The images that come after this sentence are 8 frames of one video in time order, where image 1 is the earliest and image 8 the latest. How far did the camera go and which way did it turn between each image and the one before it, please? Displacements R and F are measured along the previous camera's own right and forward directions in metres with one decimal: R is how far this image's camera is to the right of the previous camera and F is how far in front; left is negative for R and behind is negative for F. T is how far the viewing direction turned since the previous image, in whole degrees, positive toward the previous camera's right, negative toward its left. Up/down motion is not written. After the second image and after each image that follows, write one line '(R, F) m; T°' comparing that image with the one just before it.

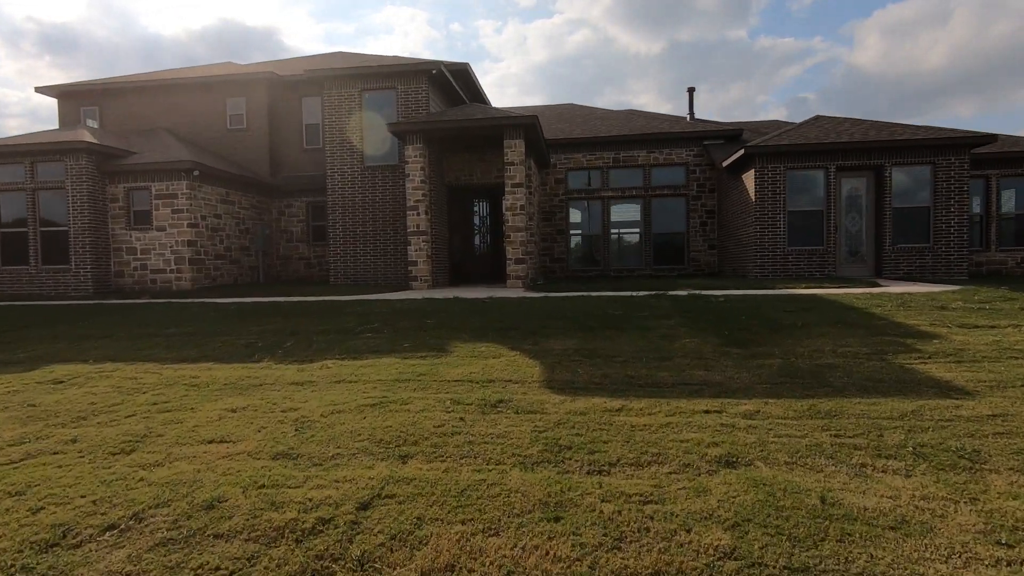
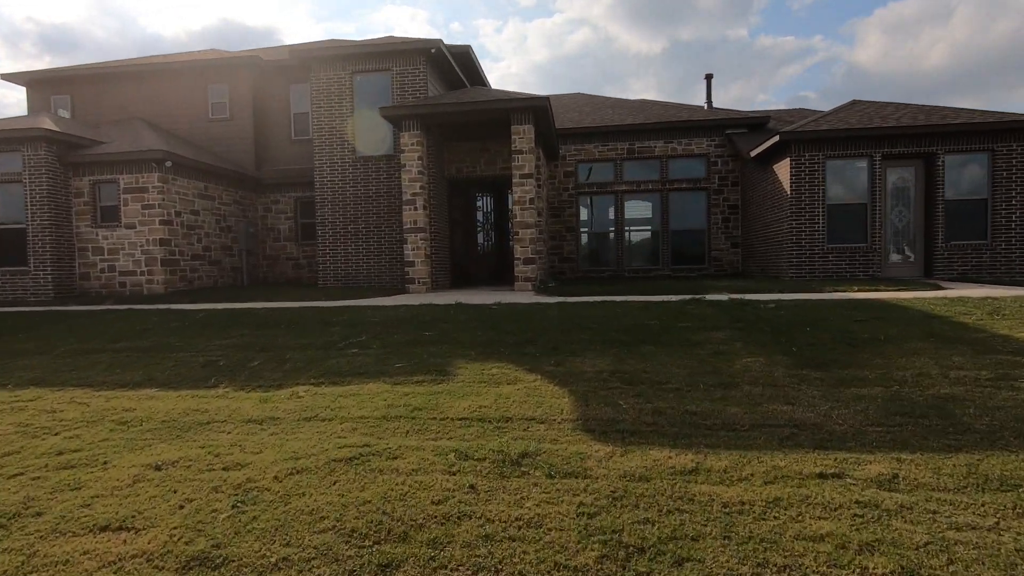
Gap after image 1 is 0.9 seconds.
(-0.2, +1.3) m; 0°
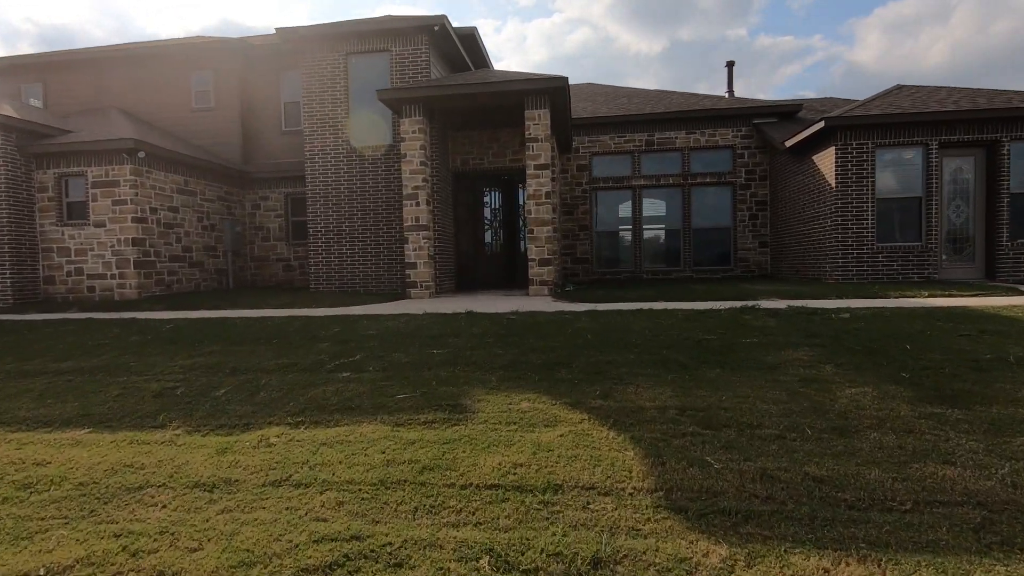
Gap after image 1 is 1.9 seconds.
(-0.3, +1.2) m; 0°
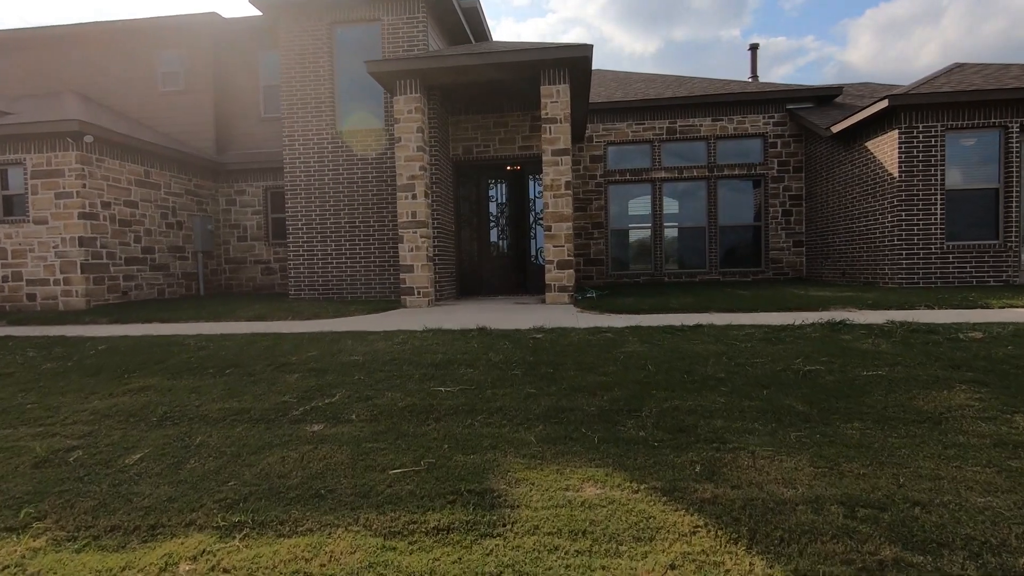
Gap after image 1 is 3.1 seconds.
(-0.3, +1.5) m; +1°
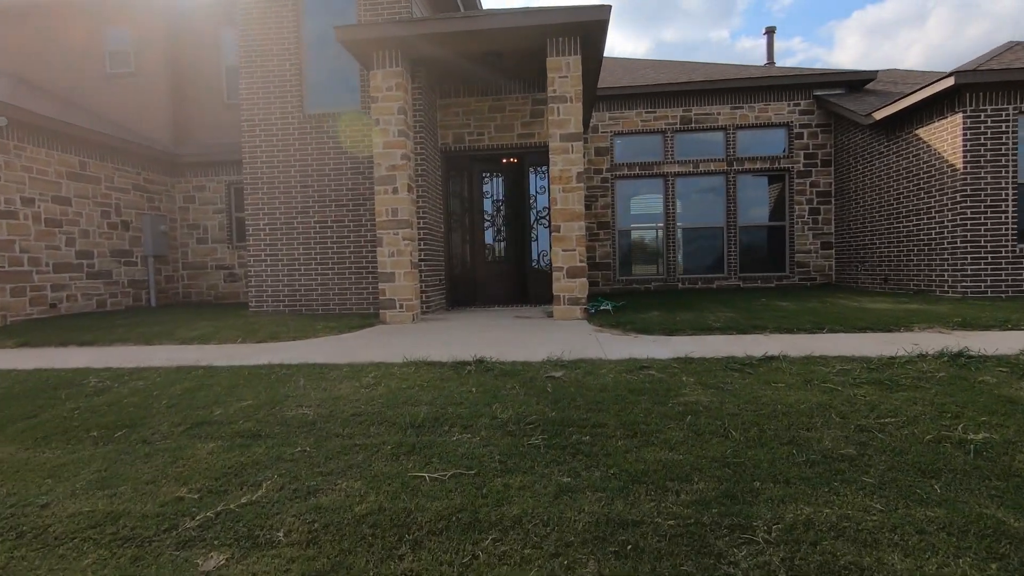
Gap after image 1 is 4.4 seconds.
(-0.1, +1.4) m; +1°
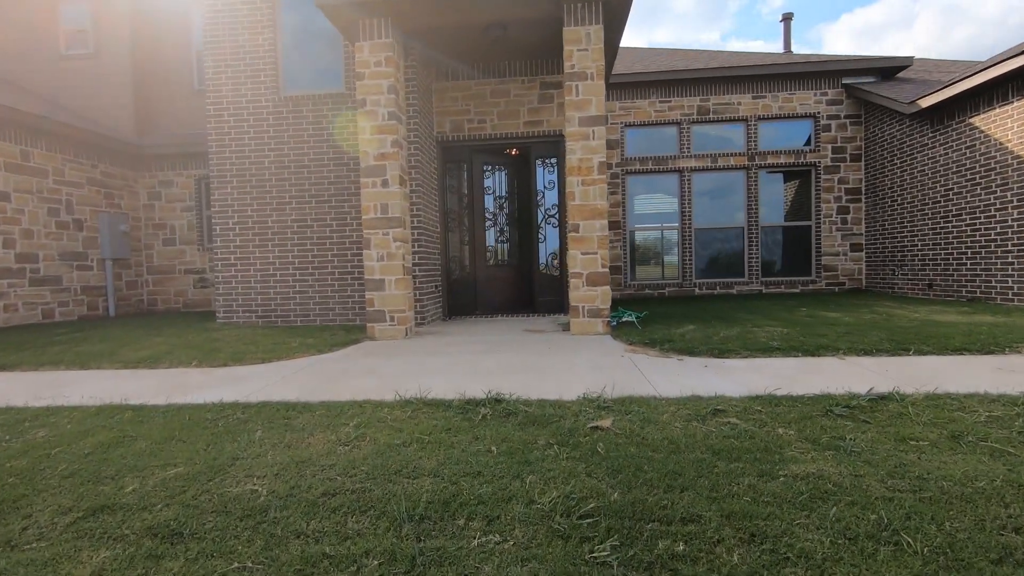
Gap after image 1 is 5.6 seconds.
(-0.2, +1.1) m; +1°
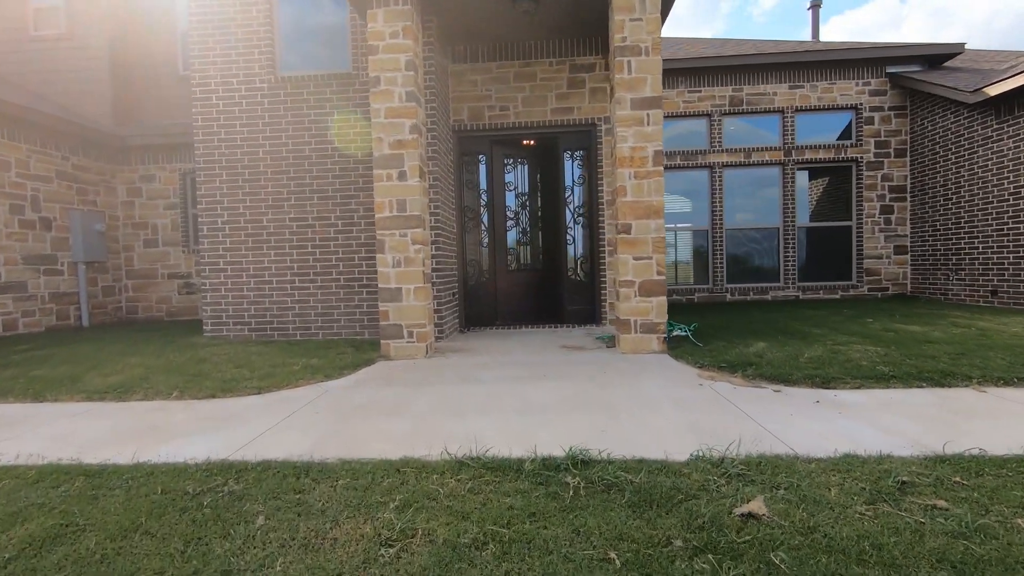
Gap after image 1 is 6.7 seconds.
(-0.5, +0.9) m; +1°
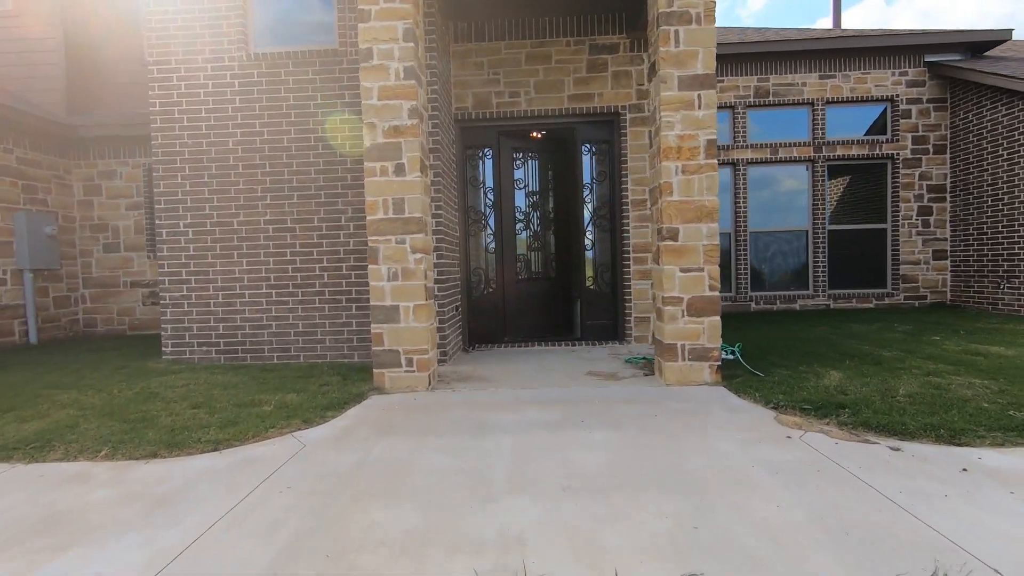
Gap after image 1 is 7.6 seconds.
(-0.2, +0.9) m; +1°
